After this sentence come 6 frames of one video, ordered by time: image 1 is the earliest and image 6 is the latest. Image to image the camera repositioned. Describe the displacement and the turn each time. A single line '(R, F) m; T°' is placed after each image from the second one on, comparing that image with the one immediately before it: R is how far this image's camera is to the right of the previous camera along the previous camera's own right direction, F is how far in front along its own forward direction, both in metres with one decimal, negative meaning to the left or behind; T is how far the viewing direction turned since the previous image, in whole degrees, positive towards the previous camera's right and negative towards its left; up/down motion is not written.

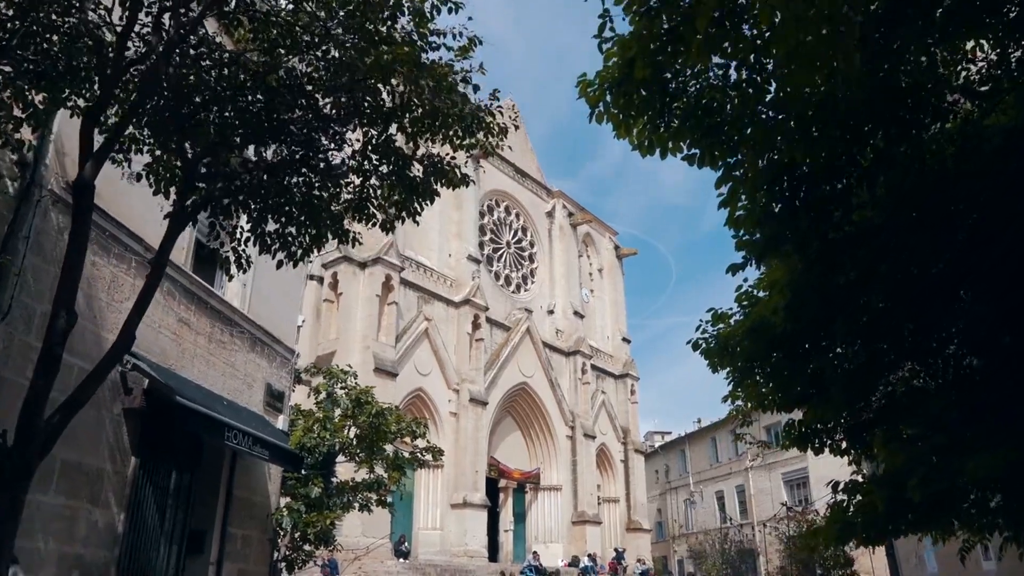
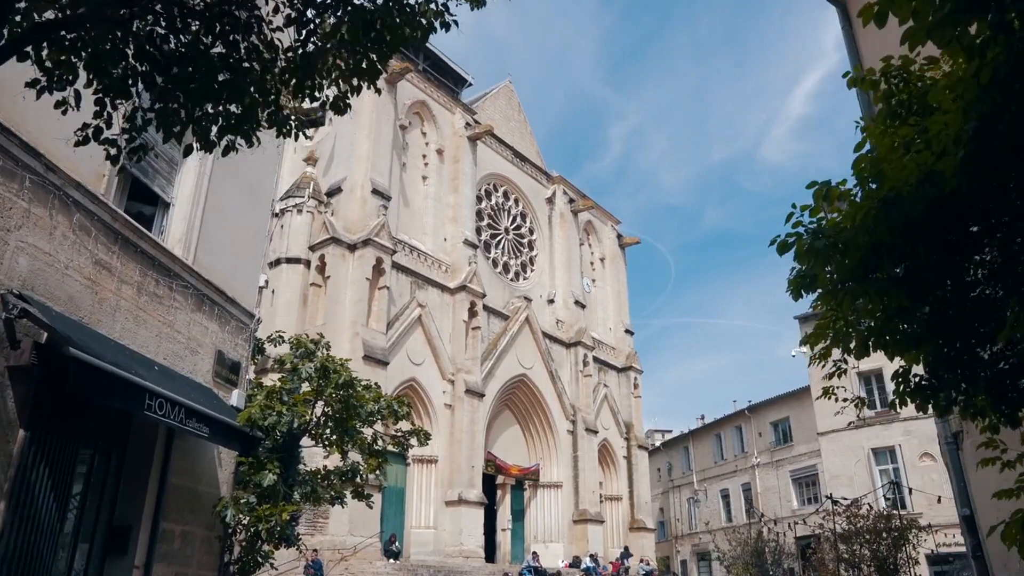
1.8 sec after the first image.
(0.0, +1.6) m; 0°
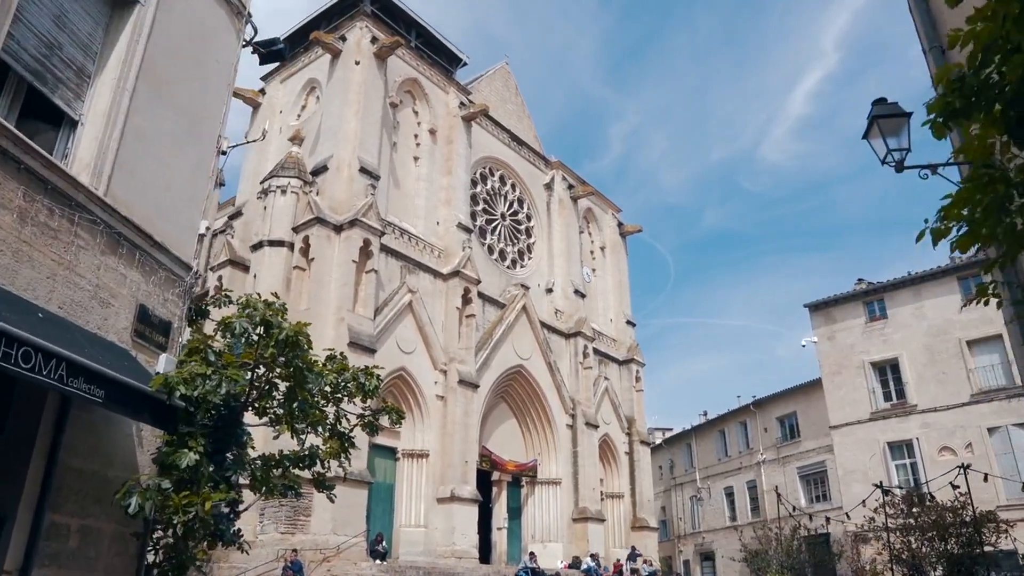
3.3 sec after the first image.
(+0.1, +1.5) m; 0°
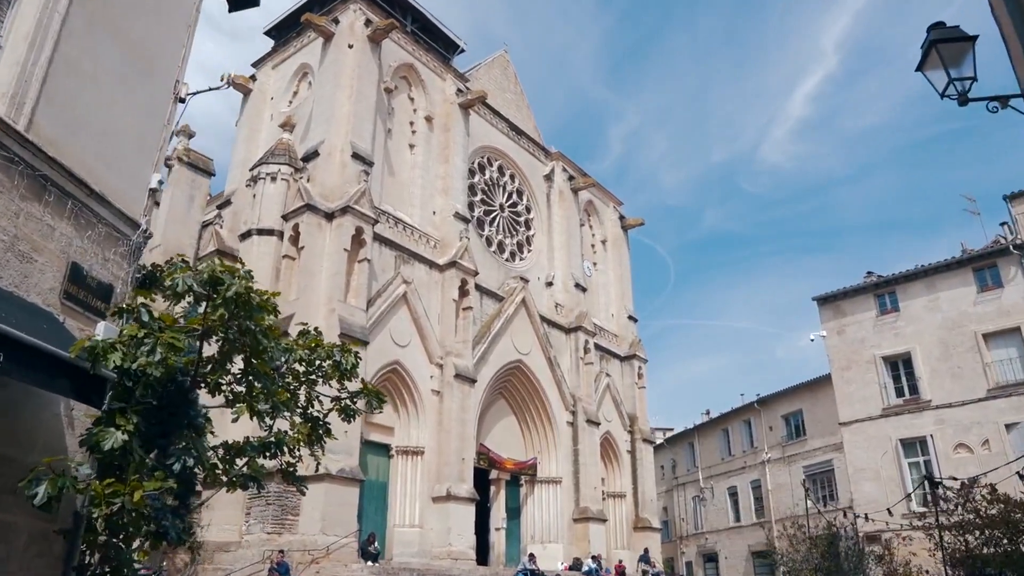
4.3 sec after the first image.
(0.0, +1.0) m; 0°
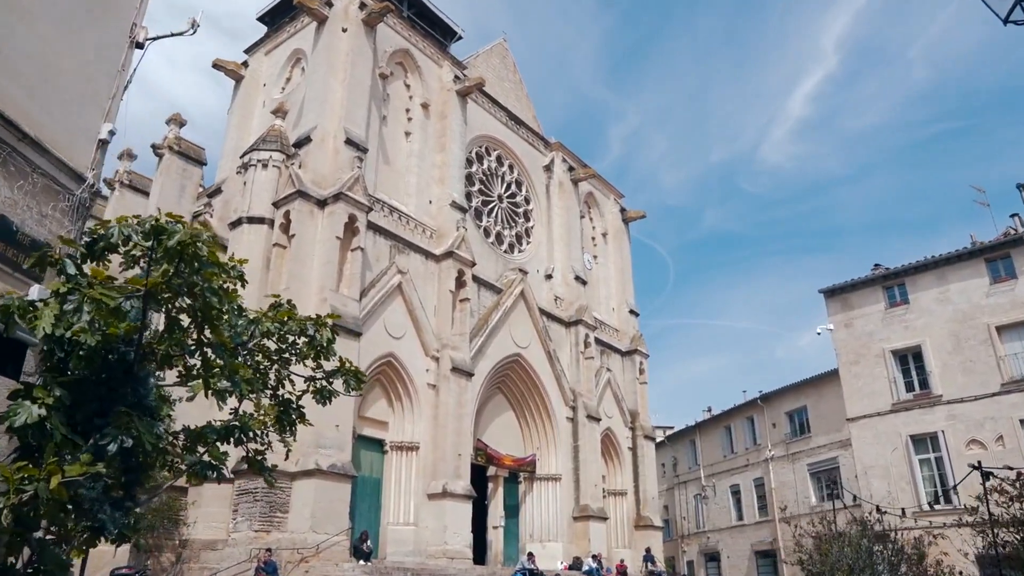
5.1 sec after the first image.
(0.0, +0.8) m; 0°
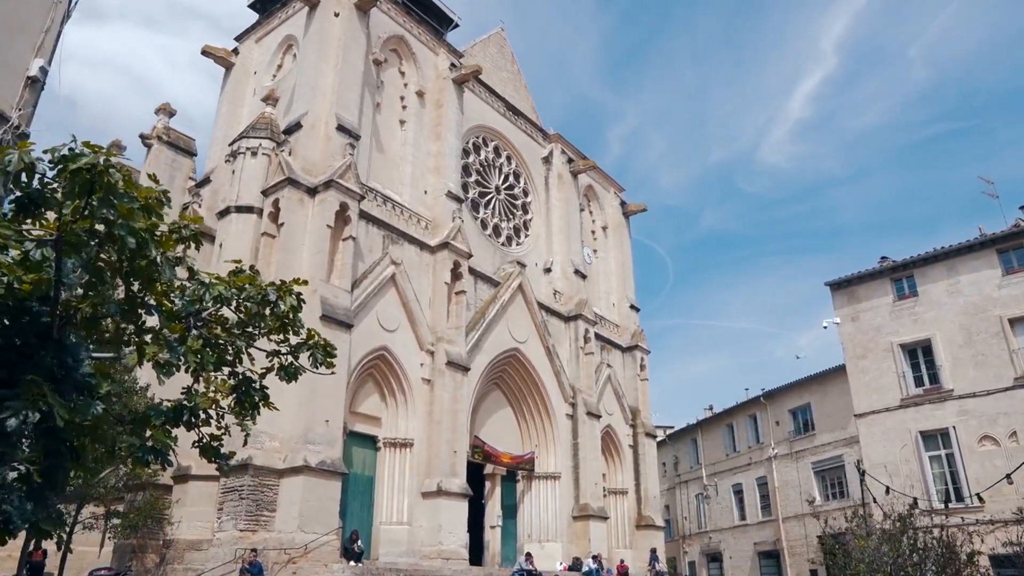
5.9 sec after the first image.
(+0.1, +0.8) m; 0°
